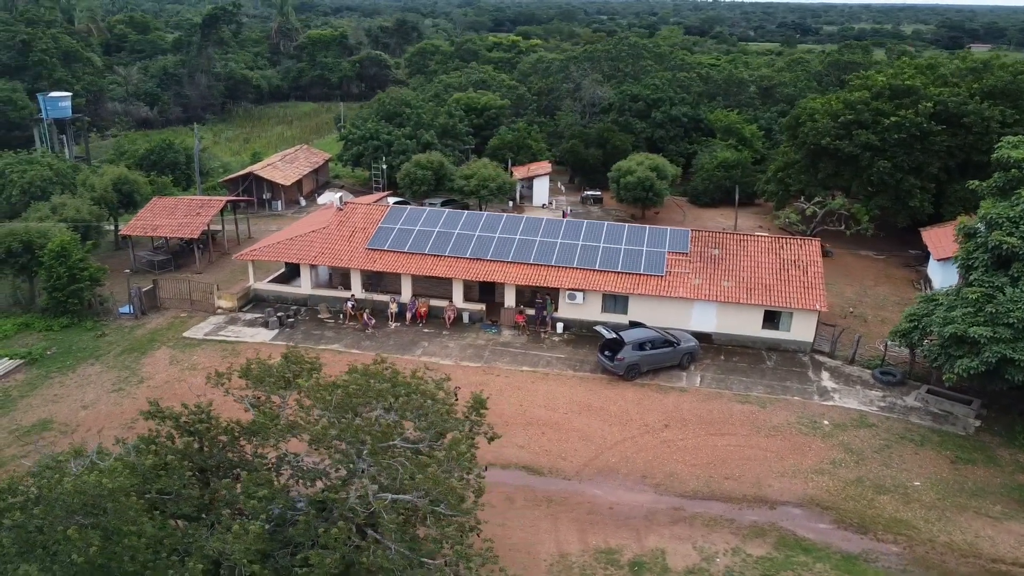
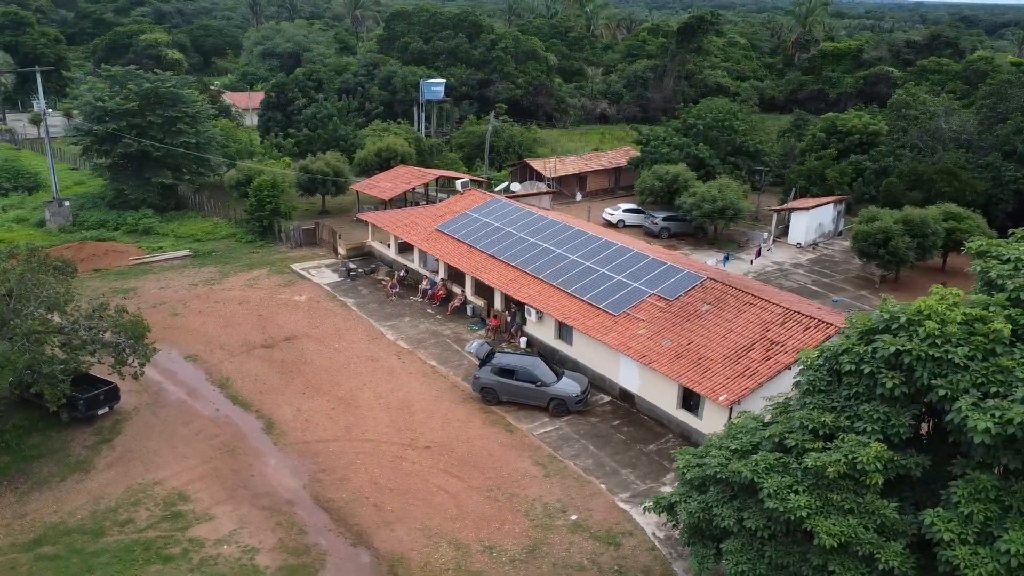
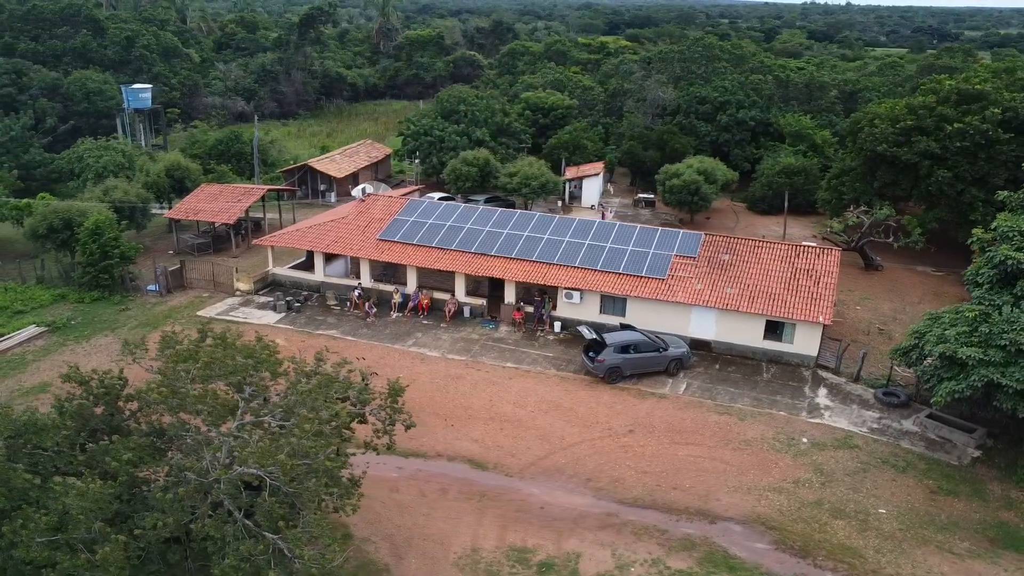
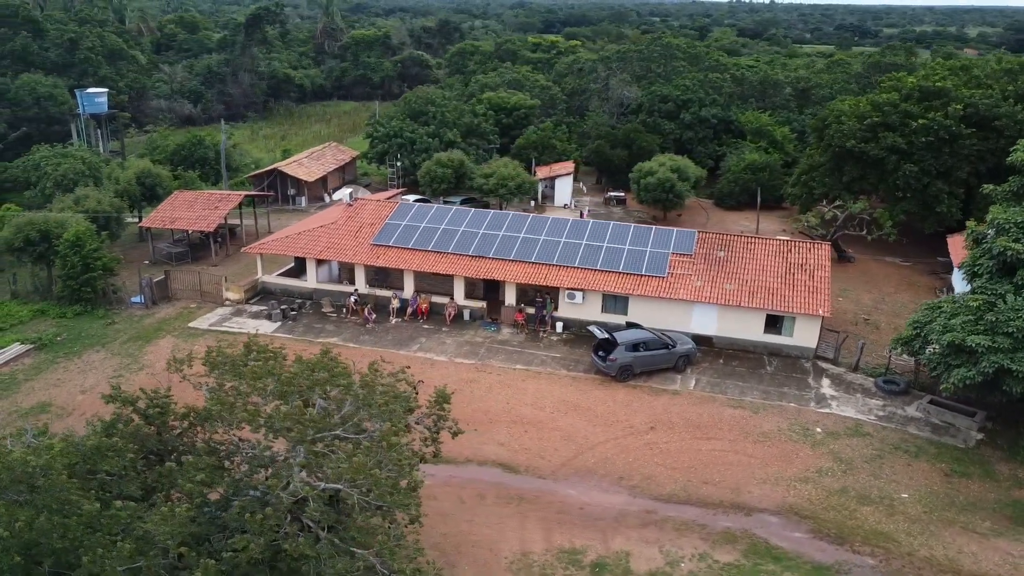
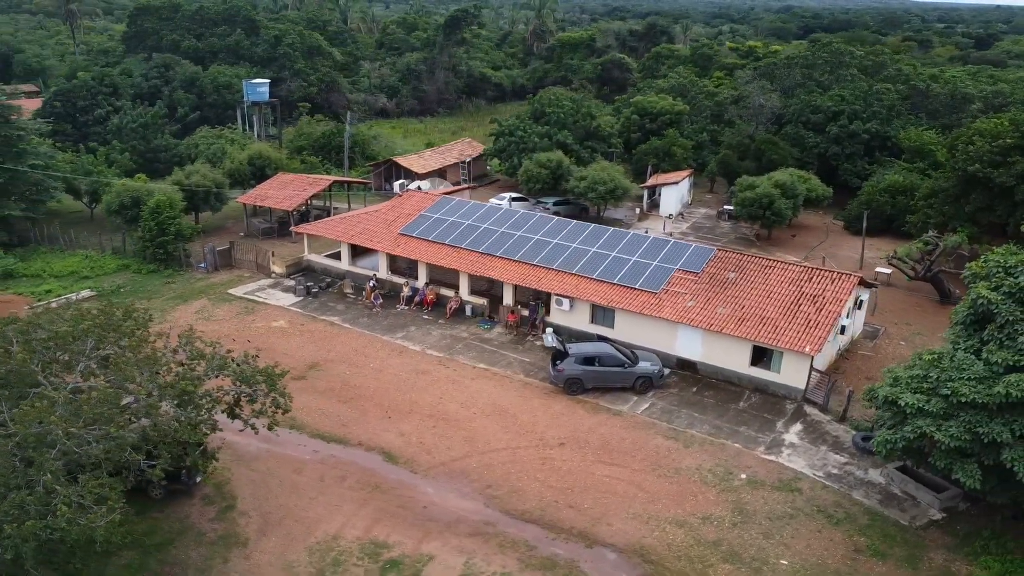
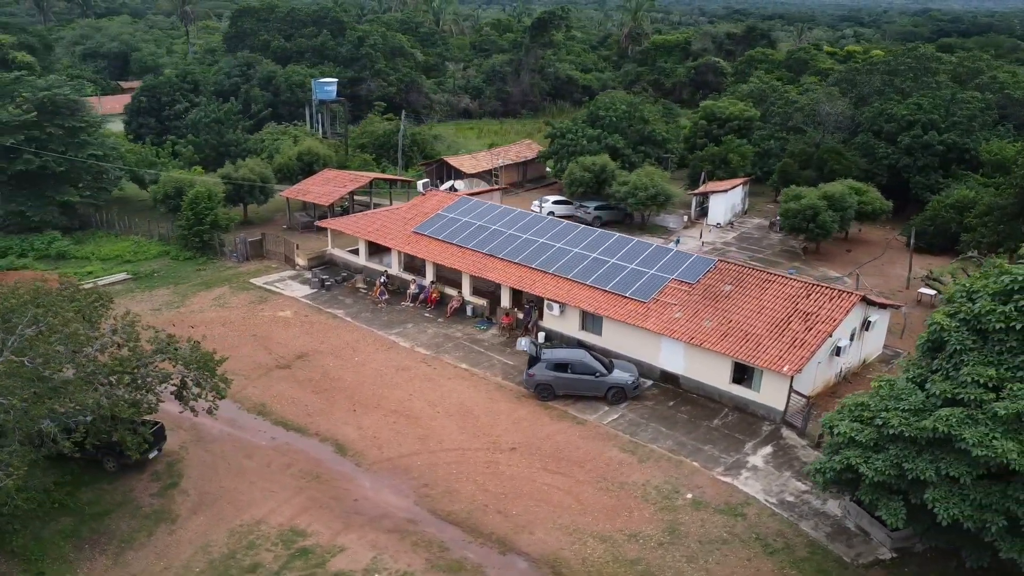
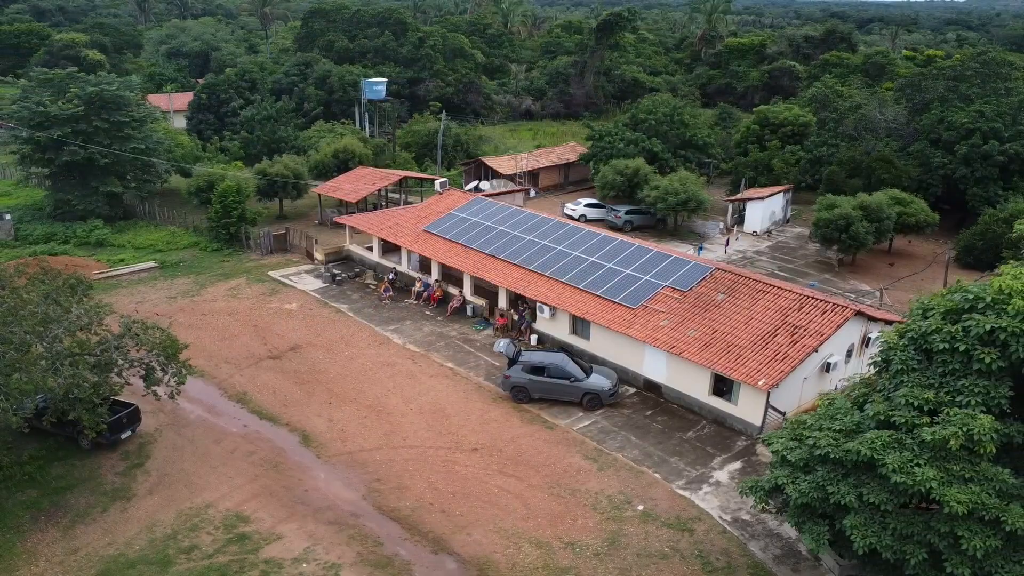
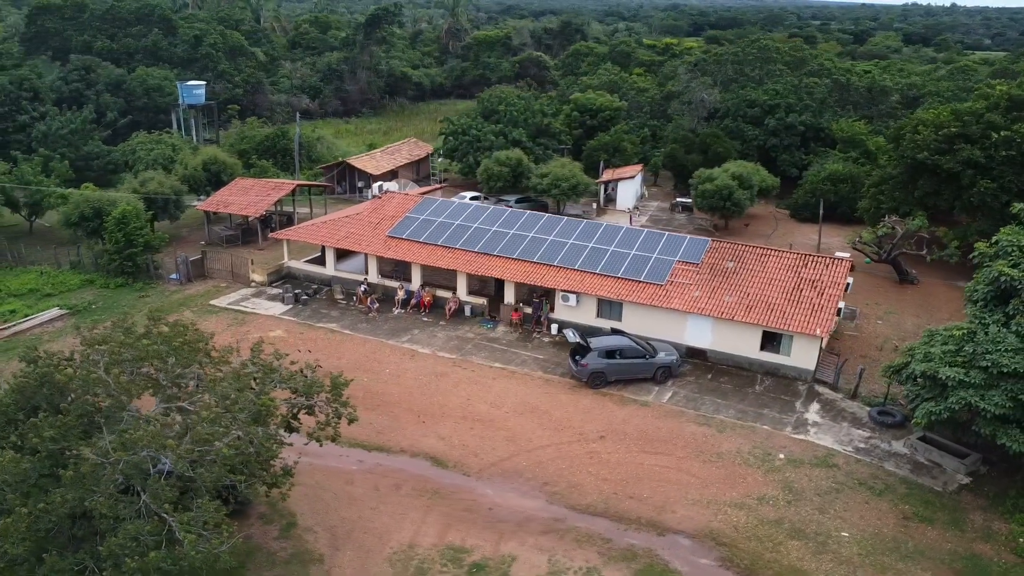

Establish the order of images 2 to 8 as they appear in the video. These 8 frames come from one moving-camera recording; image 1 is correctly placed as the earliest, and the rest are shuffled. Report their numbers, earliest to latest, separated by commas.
4, 3, 8, 5, 6, 7, 2
